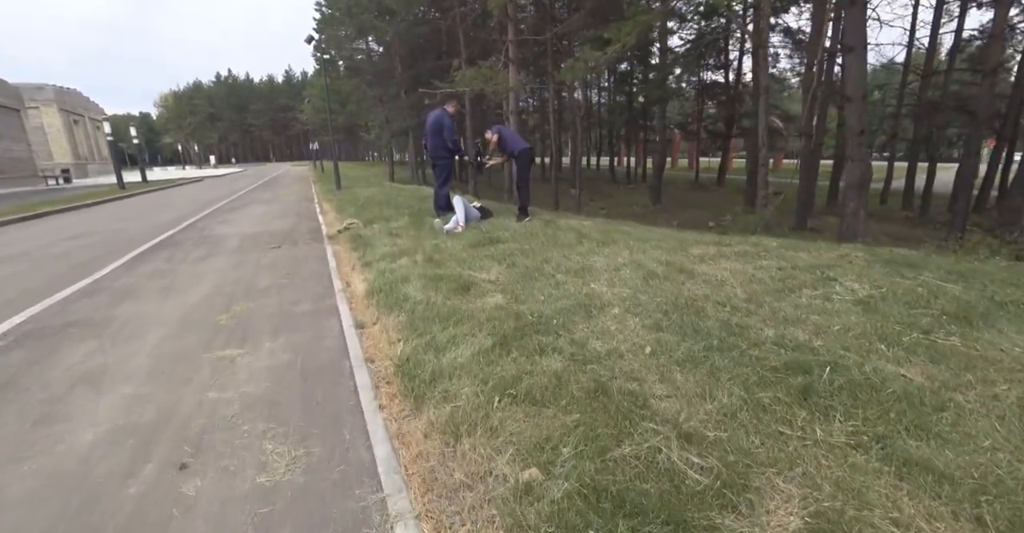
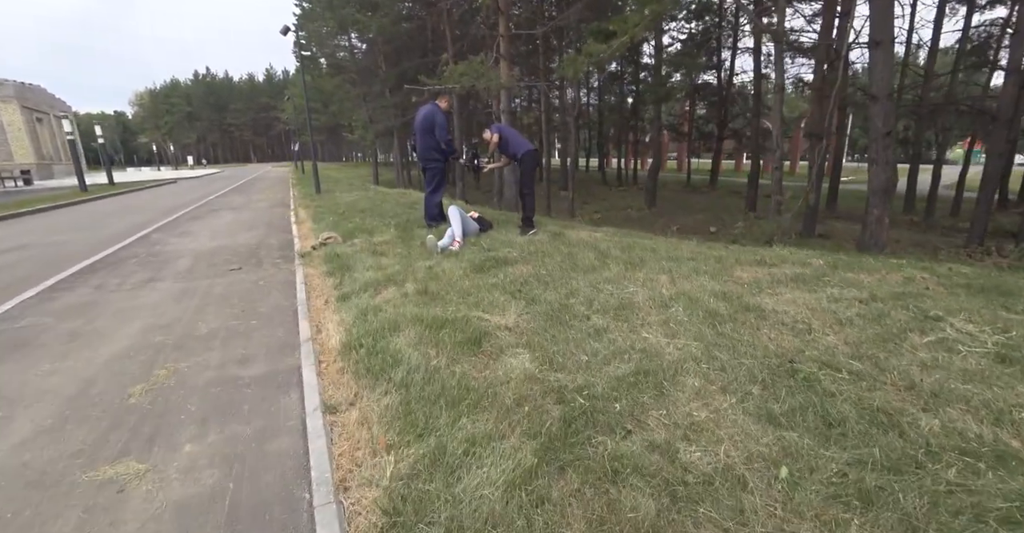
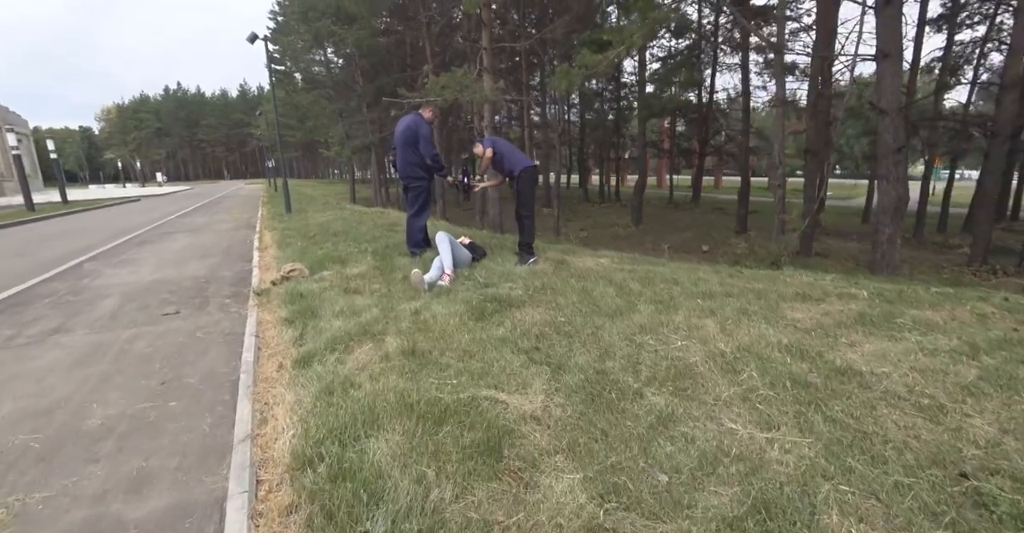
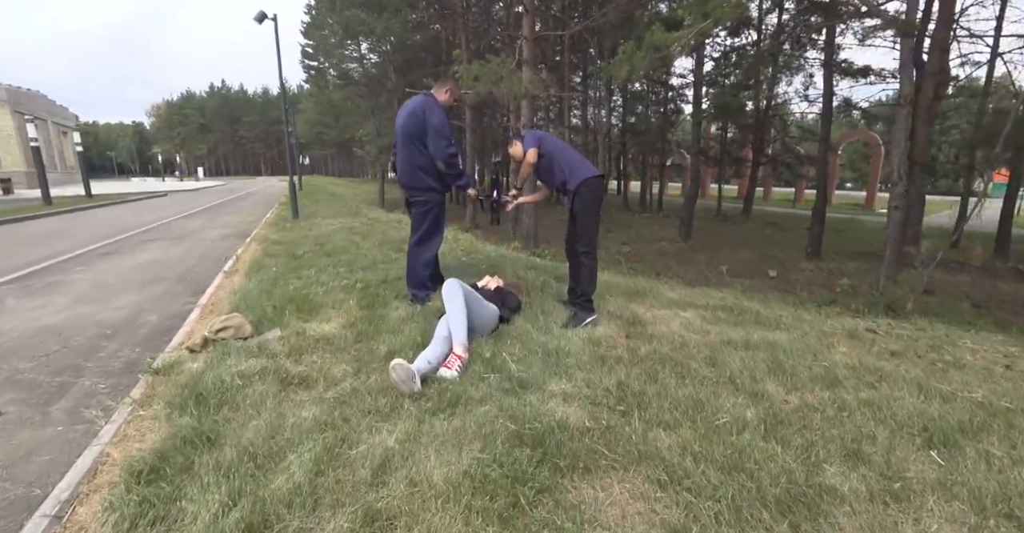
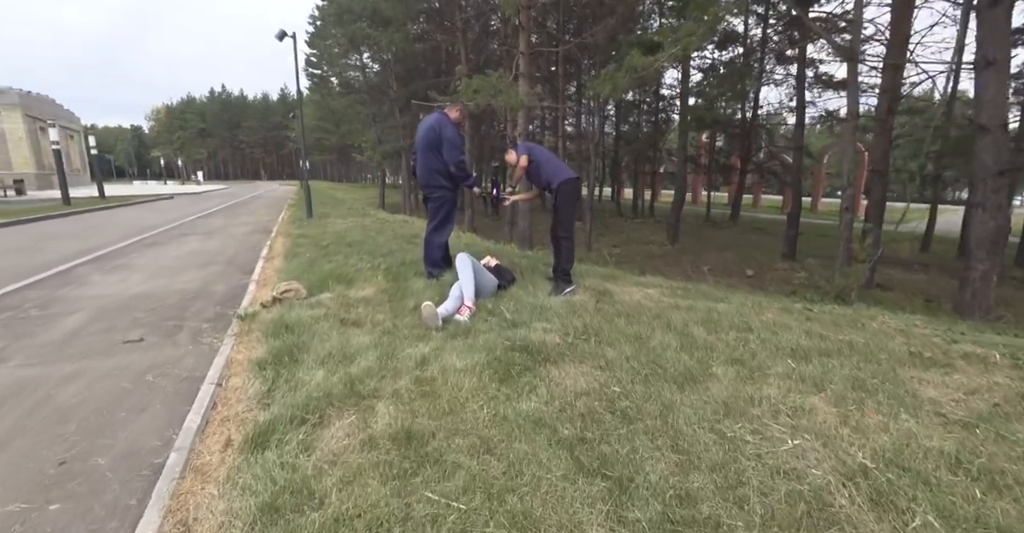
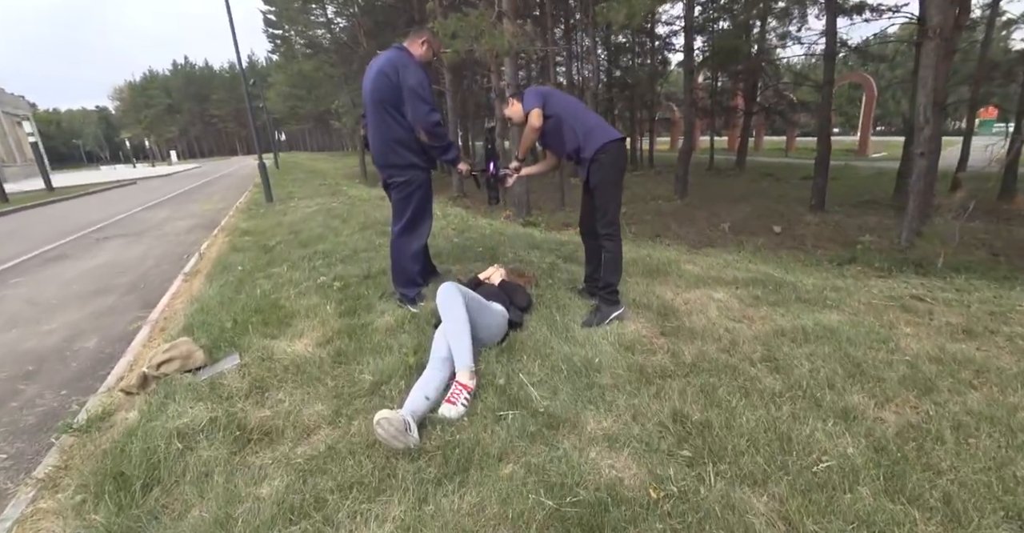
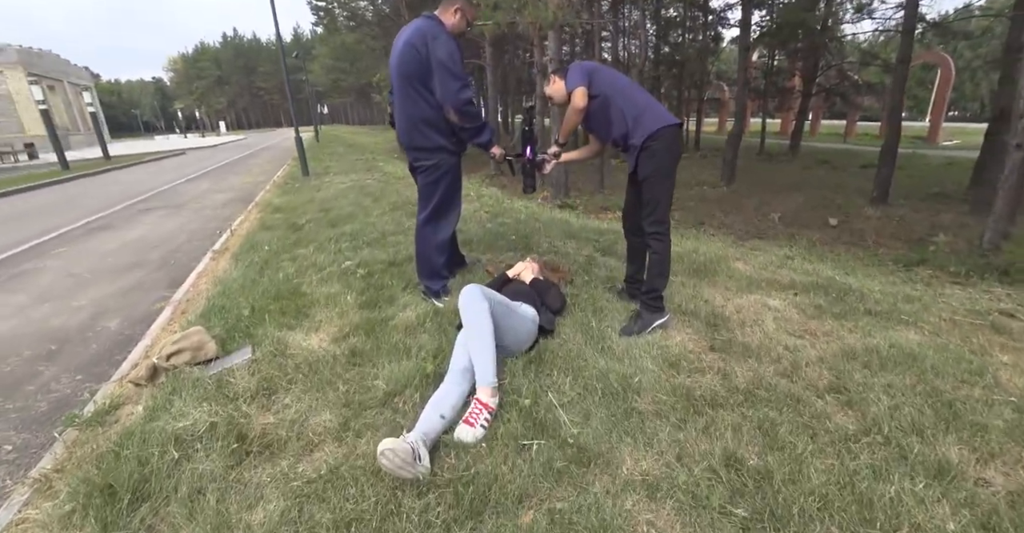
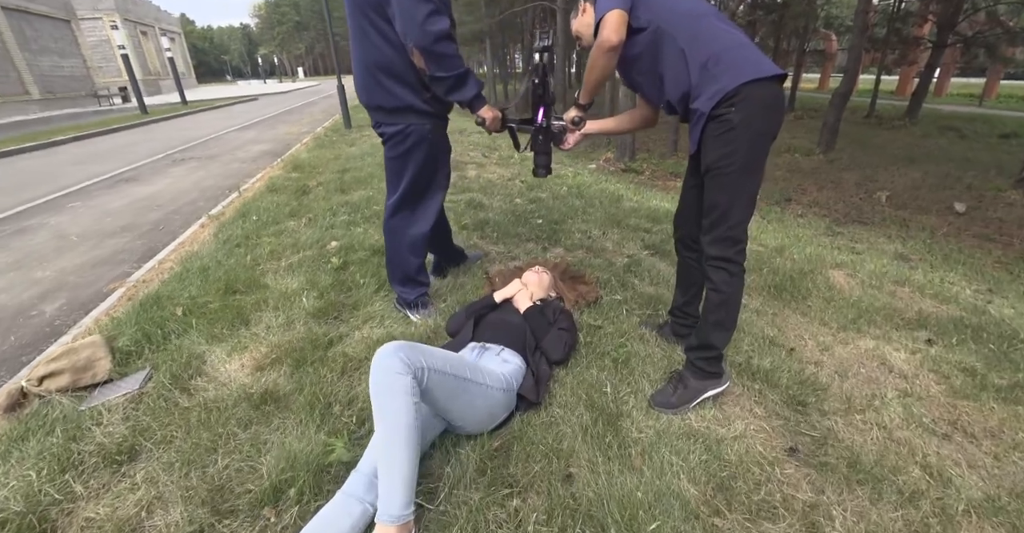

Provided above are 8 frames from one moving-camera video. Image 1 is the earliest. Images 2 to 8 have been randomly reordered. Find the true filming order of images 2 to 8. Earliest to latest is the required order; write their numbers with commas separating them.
2, 3, 5, 4, 6, 7, 8
